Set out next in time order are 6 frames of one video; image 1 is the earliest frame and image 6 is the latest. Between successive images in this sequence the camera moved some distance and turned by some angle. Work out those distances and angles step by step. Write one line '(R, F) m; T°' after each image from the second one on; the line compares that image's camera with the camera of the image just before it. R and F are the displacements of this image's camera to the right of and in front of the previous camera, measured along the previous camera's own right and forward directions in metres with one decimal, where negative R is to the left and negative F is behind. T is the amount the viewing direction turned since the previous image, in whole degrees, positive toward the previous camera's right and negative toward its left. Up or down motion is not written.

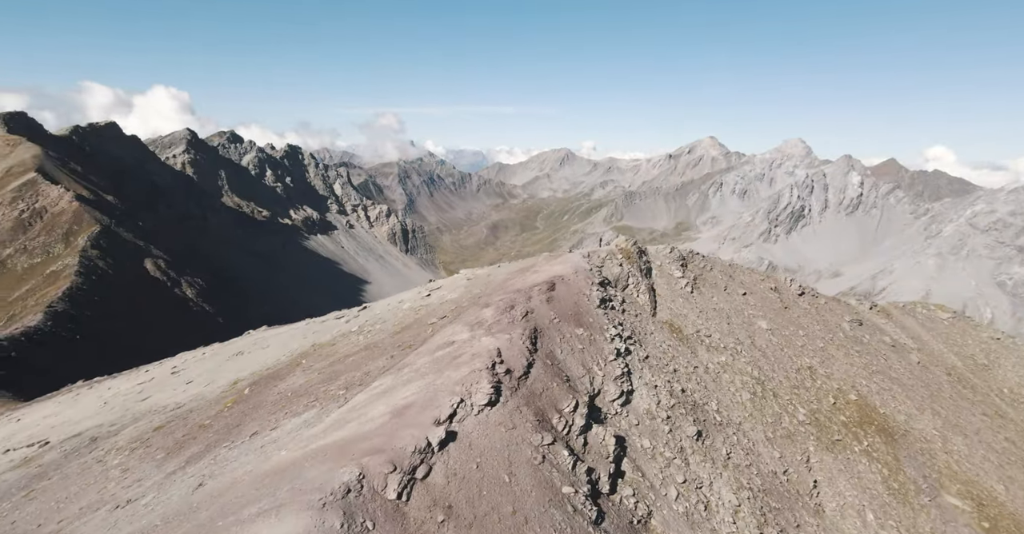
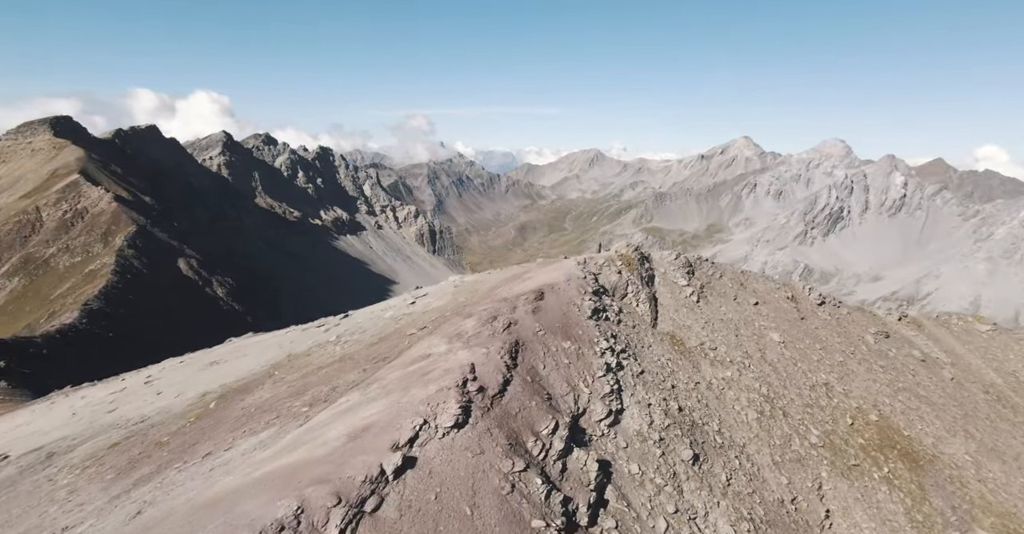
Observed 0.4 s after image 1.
(+1.7, +1.4) m; -3°
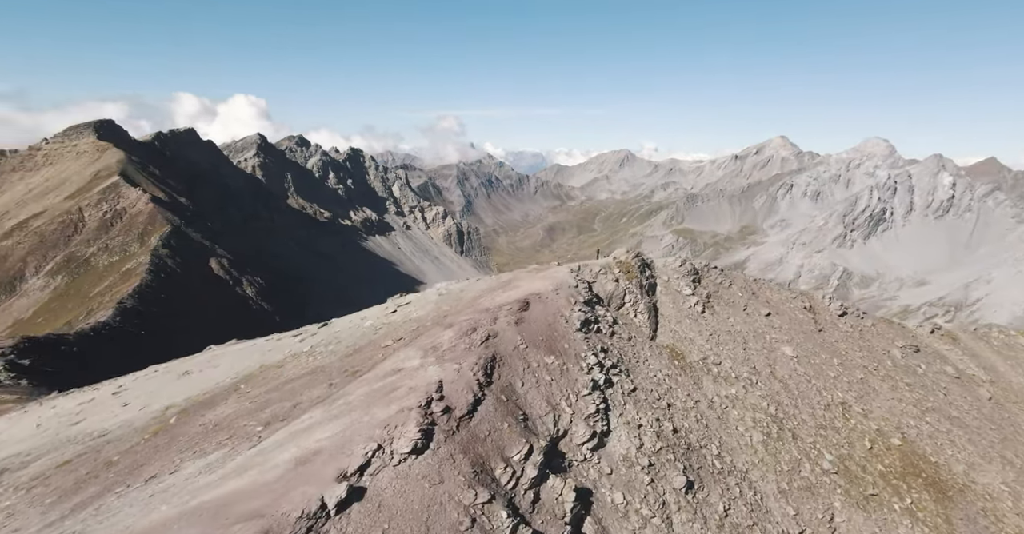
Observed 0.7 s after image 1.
(+1.7, +1.4) m; -3°
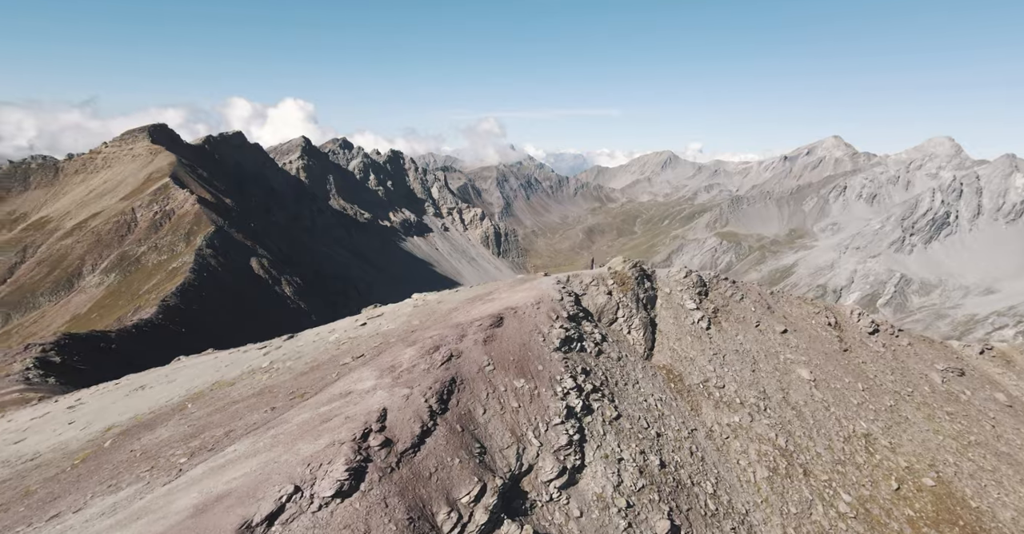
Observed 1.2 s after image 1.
(+2.3, +1.9) m; -4°
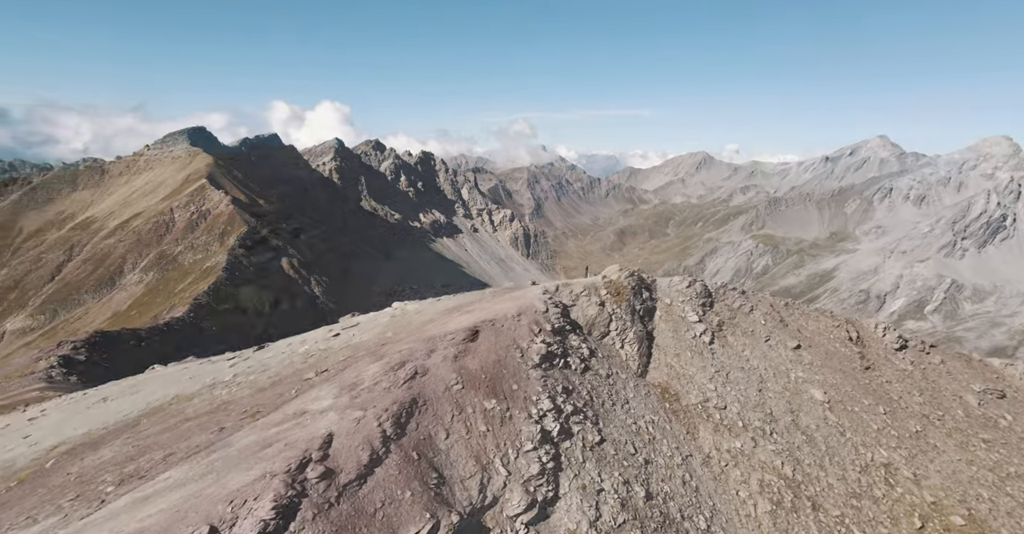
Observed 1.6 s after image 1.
(+1.7, +1.5) m; -3°
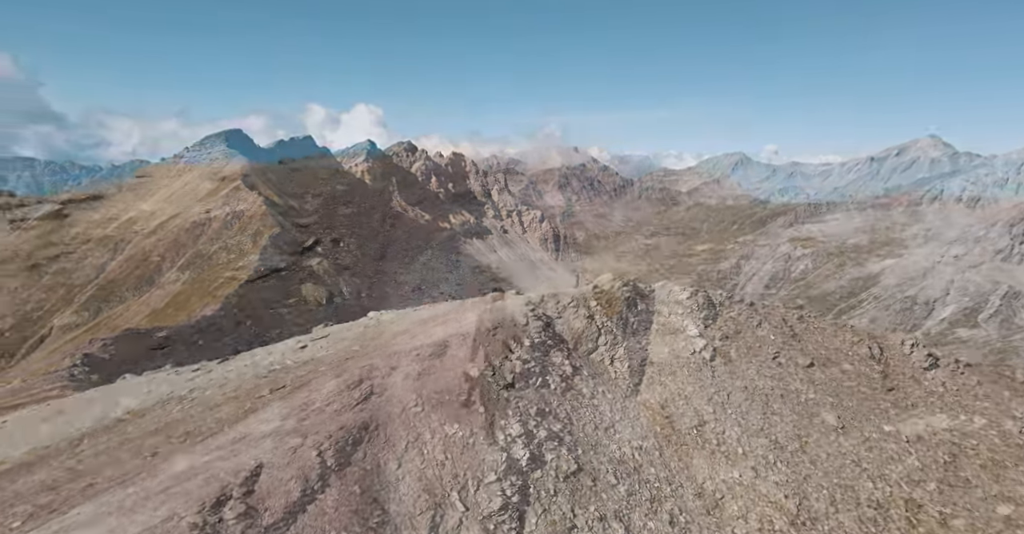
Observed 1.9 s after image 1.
(+1.7, +1.5) m; -3°
